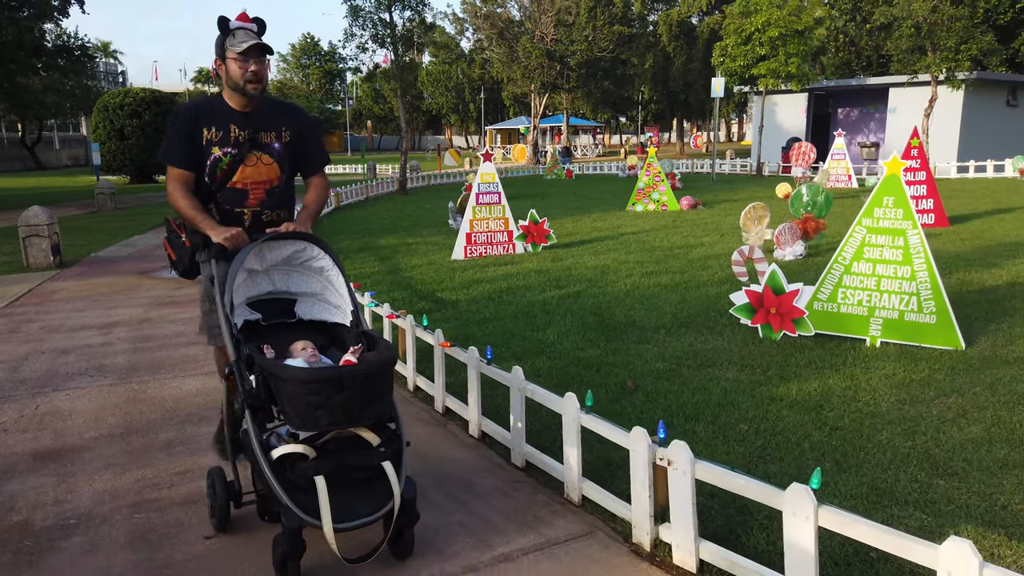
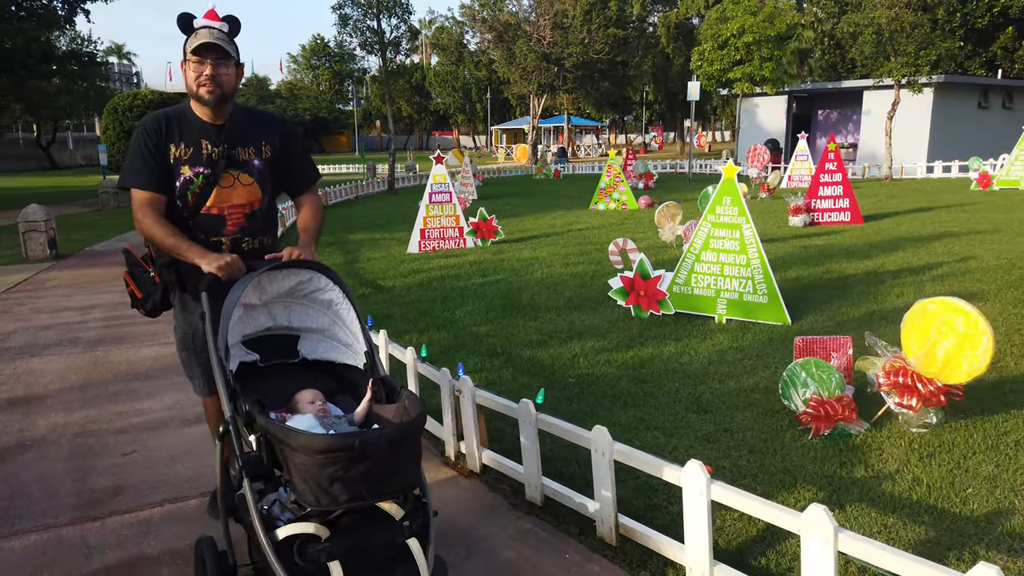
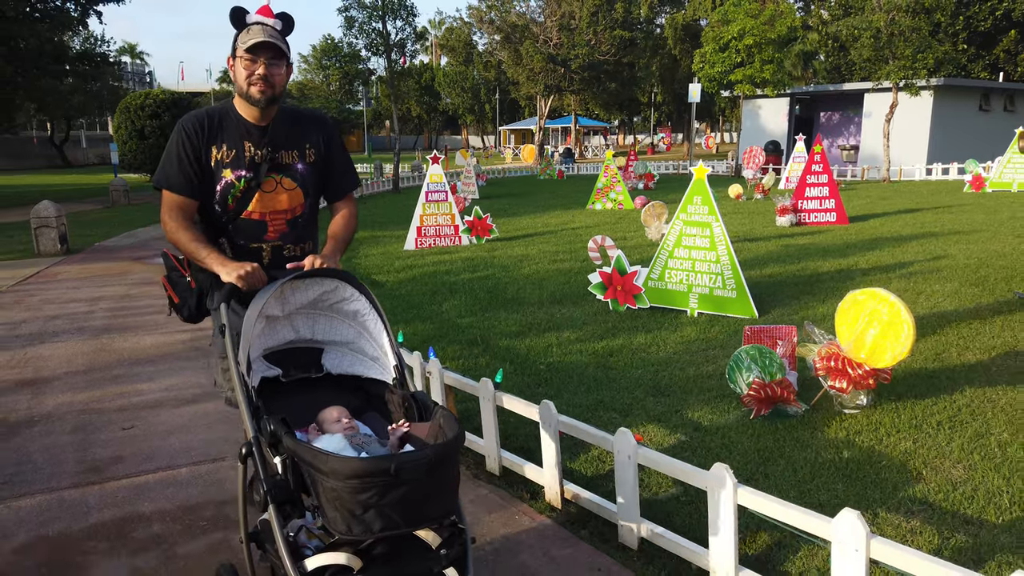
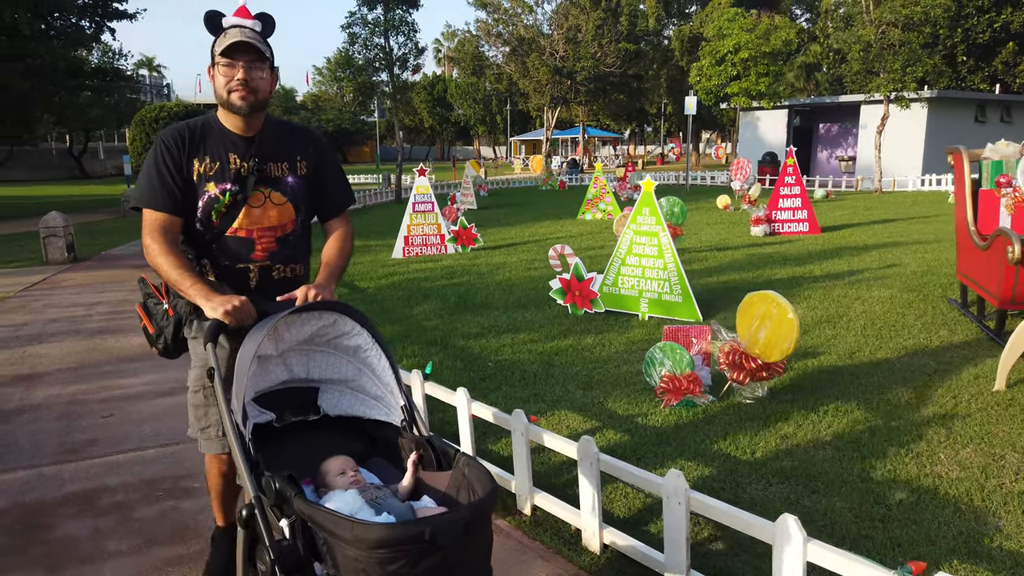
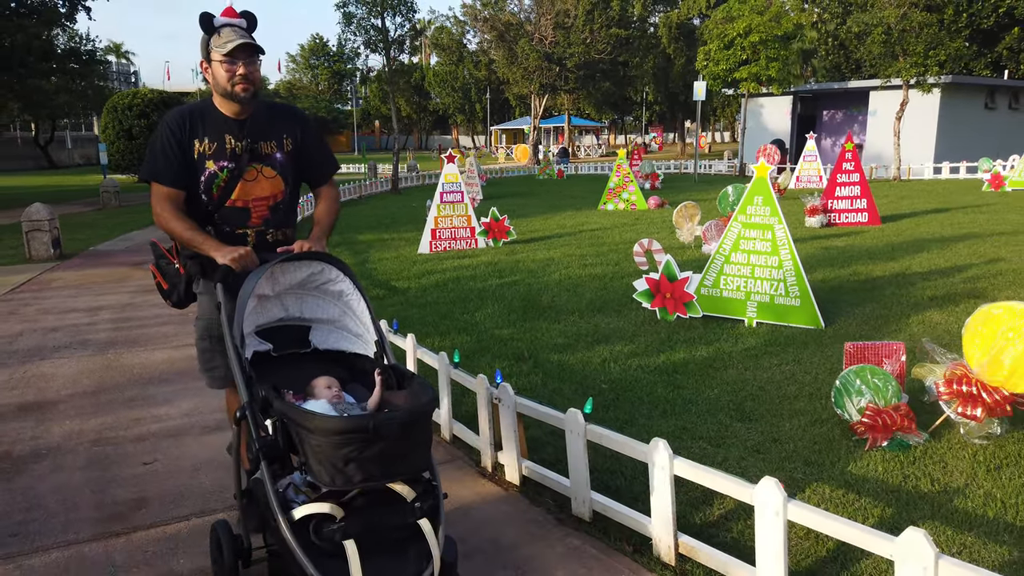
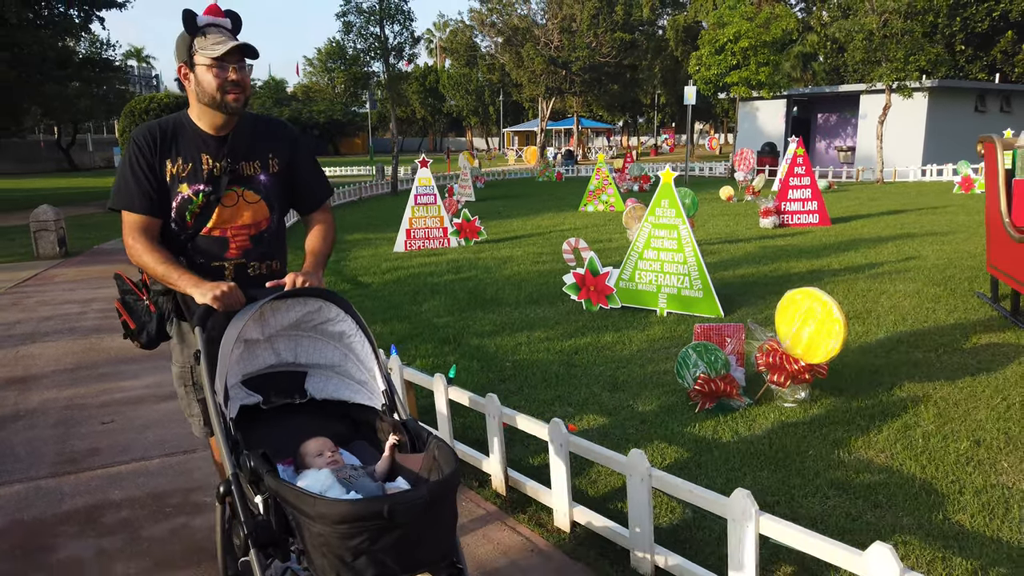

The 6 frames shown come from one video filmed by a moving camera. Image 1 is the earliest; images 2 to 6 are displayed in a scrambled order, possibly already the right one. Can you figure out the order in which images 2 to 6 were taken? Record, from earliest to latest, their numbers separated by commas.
5, 2, 3, 6, 4
